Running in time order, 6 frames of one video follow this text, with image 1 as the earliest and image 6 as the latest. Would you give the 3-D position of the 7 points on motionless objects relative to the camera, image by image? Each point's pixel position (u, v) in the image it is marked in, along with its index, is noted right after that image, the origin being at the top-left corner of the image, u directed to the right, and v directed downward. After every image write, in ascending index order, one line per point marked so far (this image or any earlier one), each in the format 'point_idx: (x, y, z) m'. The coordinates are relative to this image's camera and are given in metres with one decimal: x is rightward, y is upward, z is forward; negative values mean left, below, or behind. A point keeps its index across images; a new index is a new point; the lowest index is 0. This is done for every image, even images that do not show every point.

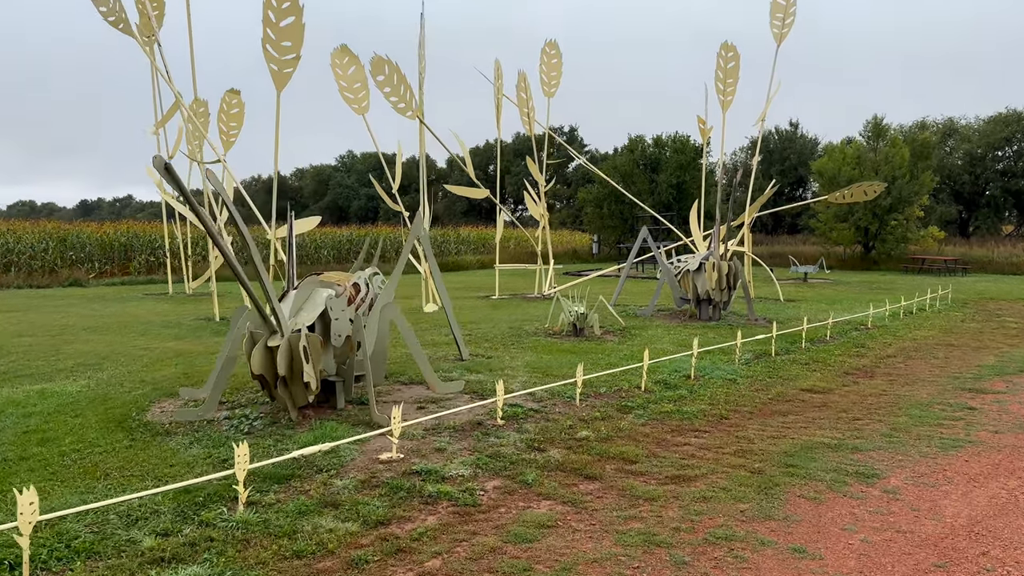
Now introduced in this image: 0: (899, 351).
0: (+3.9, -0.6, +8.2) m
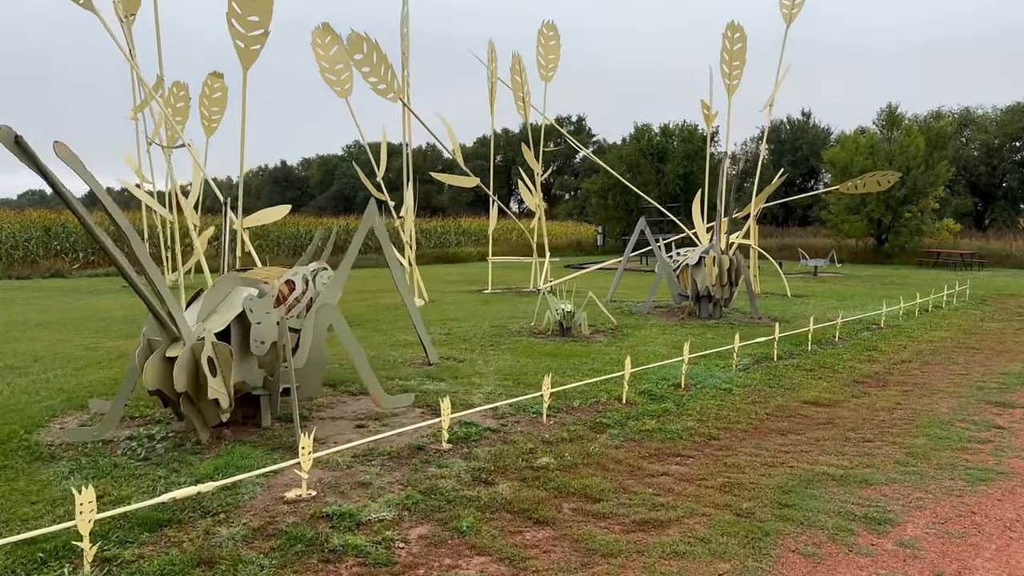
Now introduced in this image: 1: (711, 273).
0: (+3.7, -0.6, +7.5) m
1: (+2.4, +0.2, +9.8) m
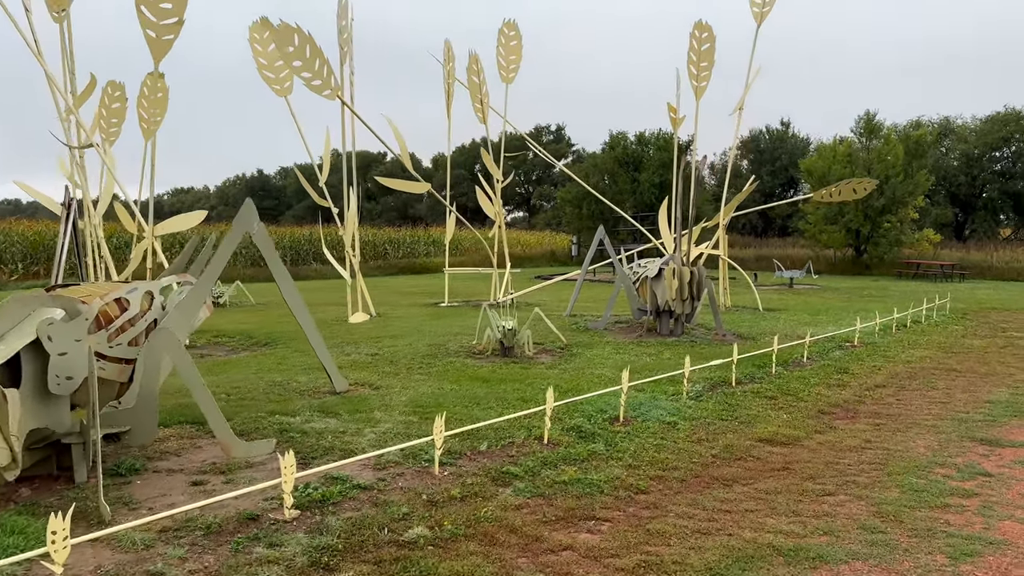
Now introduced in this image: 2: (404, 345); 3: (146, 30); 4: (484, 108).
0: (+3.1, -0.8, +6.7) m
1: (+1.7, 0.0, +9.0) m
2: (-1.1, -0.6, +8.0) m
3: (-3.6, +2.5, +8.1) m
4: (-0.5, +3.0, +13.5) m
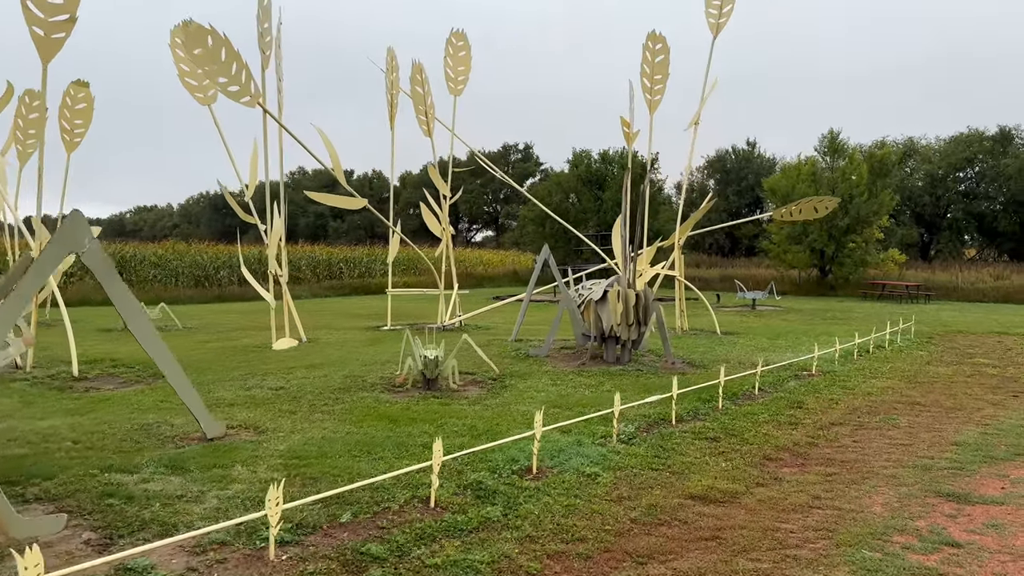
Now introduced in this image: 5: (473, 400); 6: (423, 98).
0: (+2.5, -1.0, +6.1) m
1: (+1.1, -0.2, +8.3) m
2: (-1.7, -0.8, +7.2) m
3: (-4.2, +2.3, +7.3) m
4: (-1.3, +2.6, +12.8) m
5: (-0.3, -0.9, +6.4) m
6: (-1.4, +2.9, +12.7) m
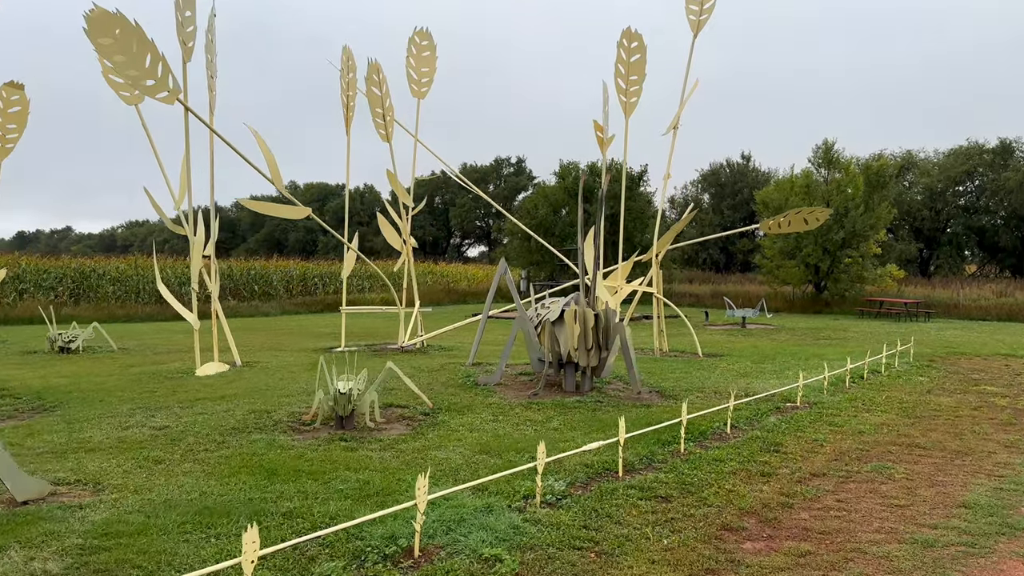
0: (+2.0, -1.1, +5.1) m
1: (+0.6, -0.4, +7.3) m
2: (-2.2, -0.9, +6.2) m
3: (-4.7, +2.1, +6.3) m
4: (-1.8, +2.4, +11.9) m
5: (-0.8, -1.0, +5.3) m
6: (-1.9, +2.7, +11.8) m
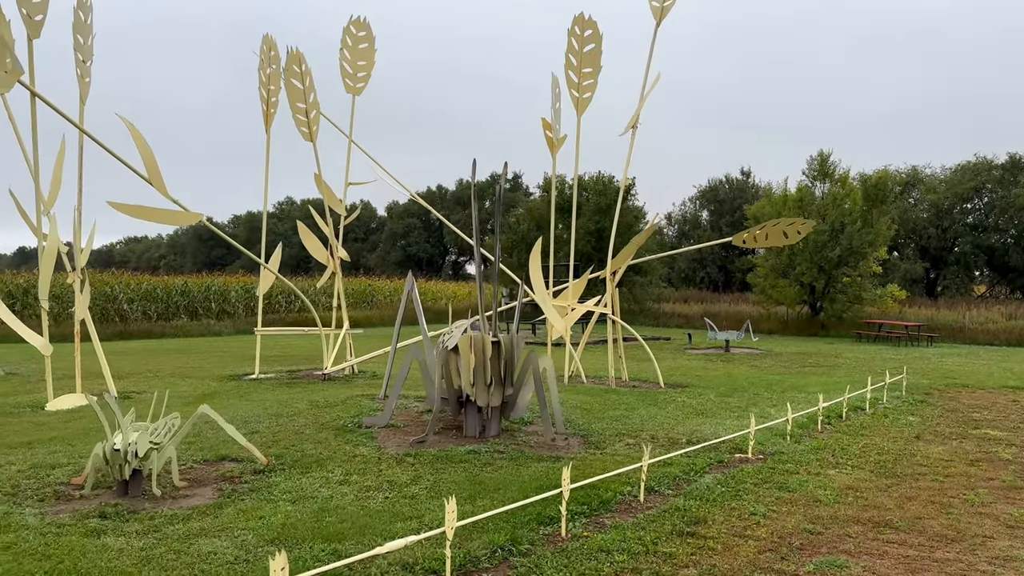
0: (+1.1, -1.2, +3.6) m
1: (-0.3, -0.5, +5.9) m
2: (-3.1, -1.1, +4.8) m
3: (-5.6, +2.0, +5.0) m
4: (-2.6, +2.1, +10.6) m
5: (-1.7, -1.1, +4.0) m
6: (-2.6, +2.4, +10.5) m
